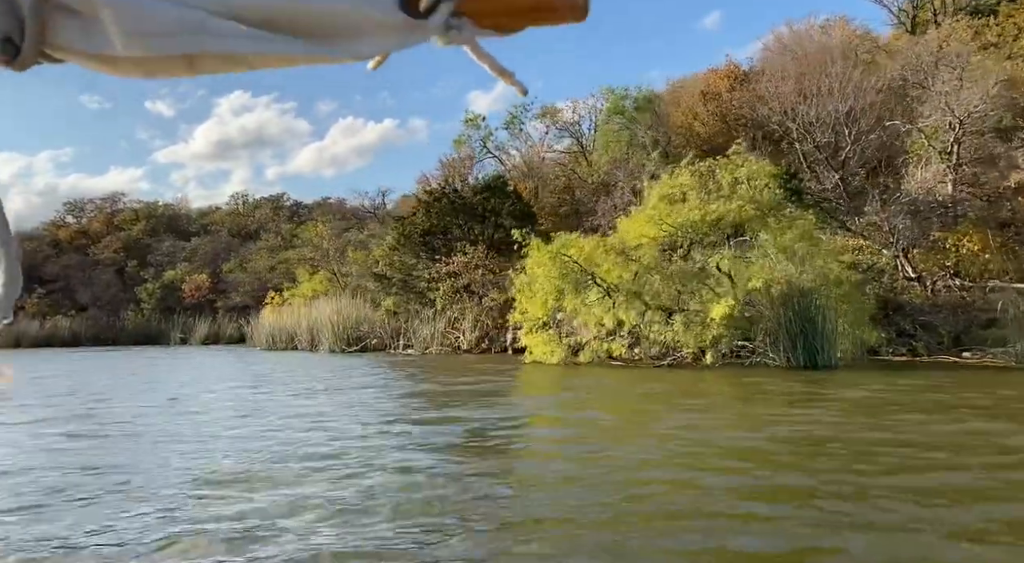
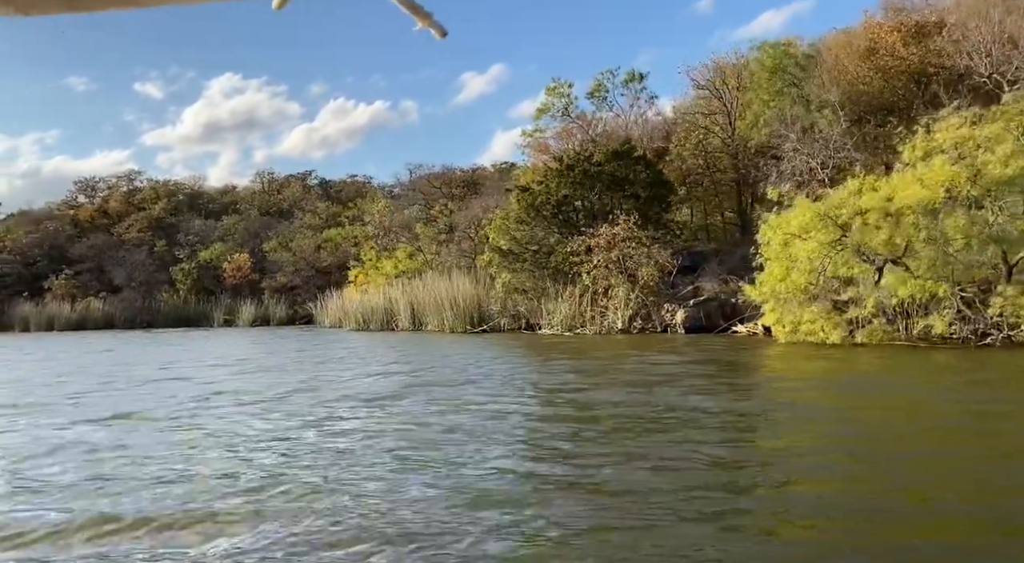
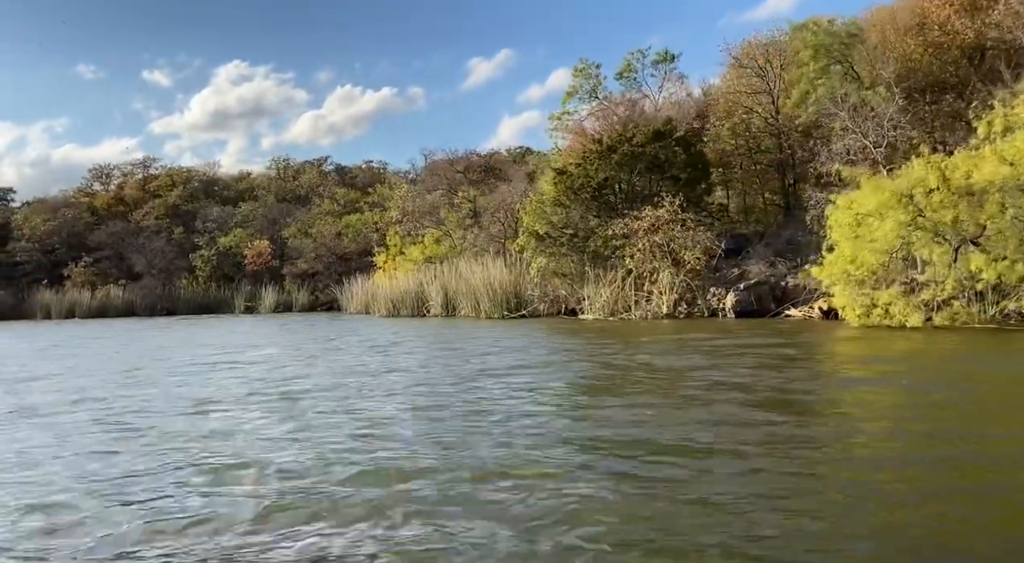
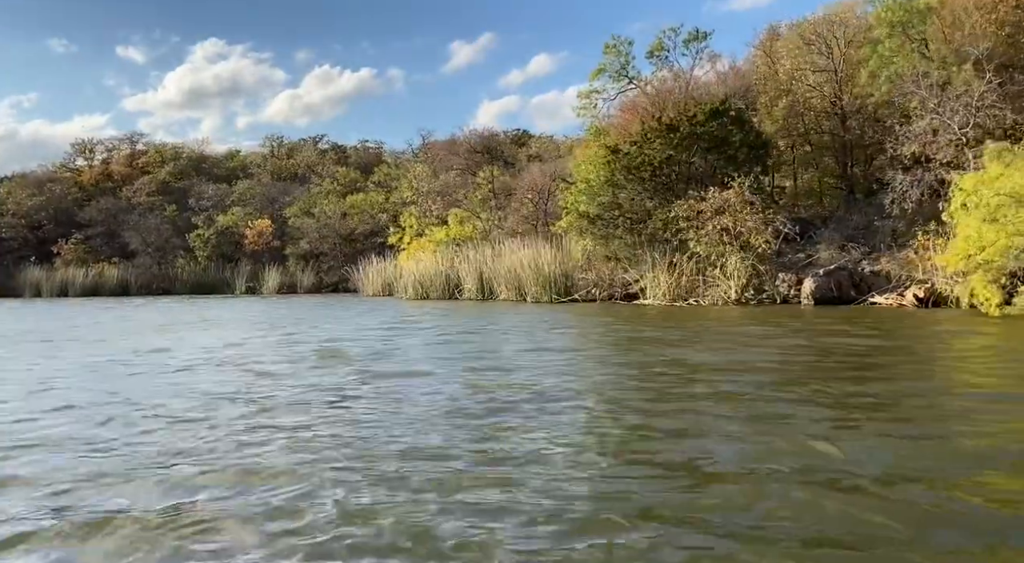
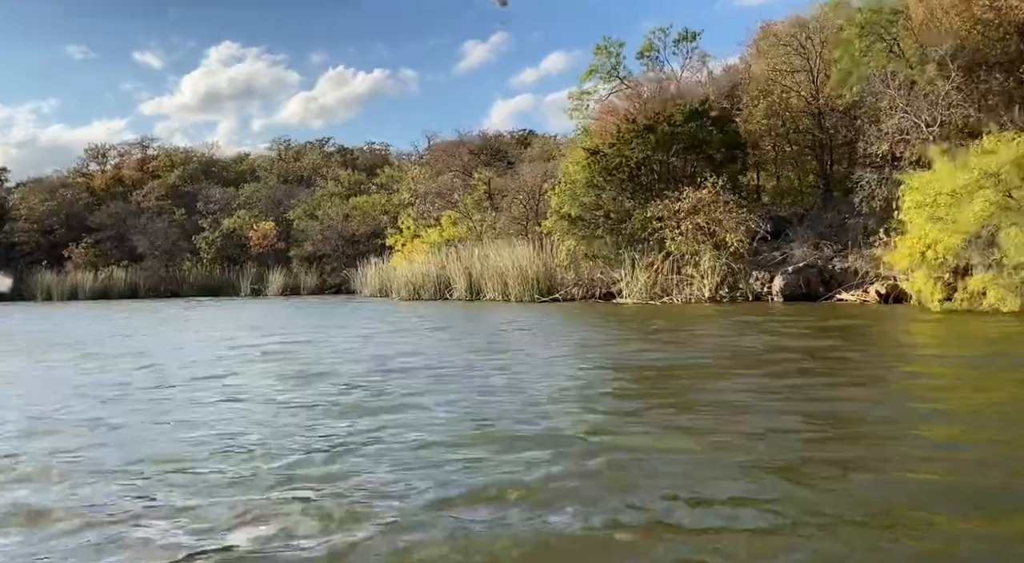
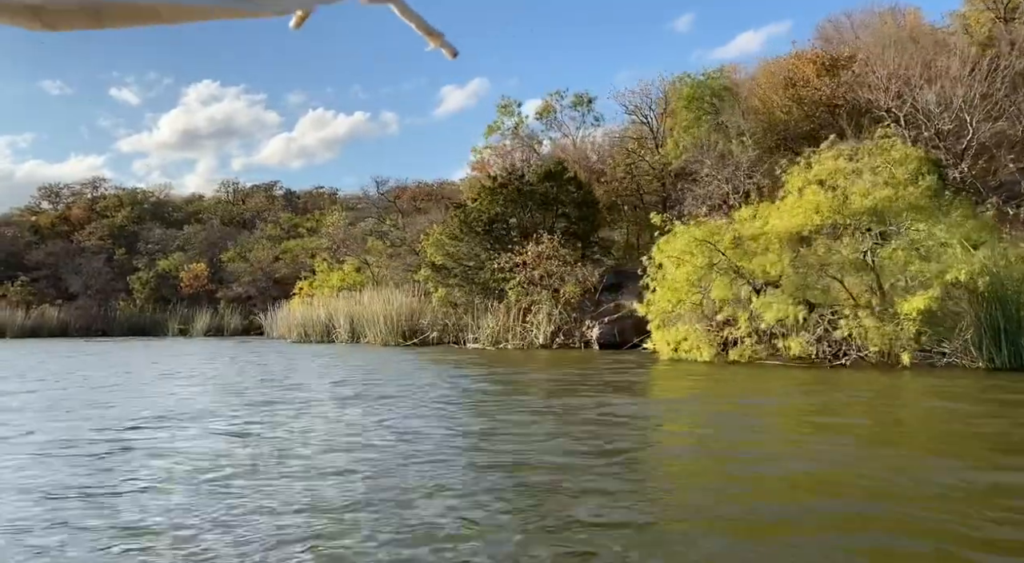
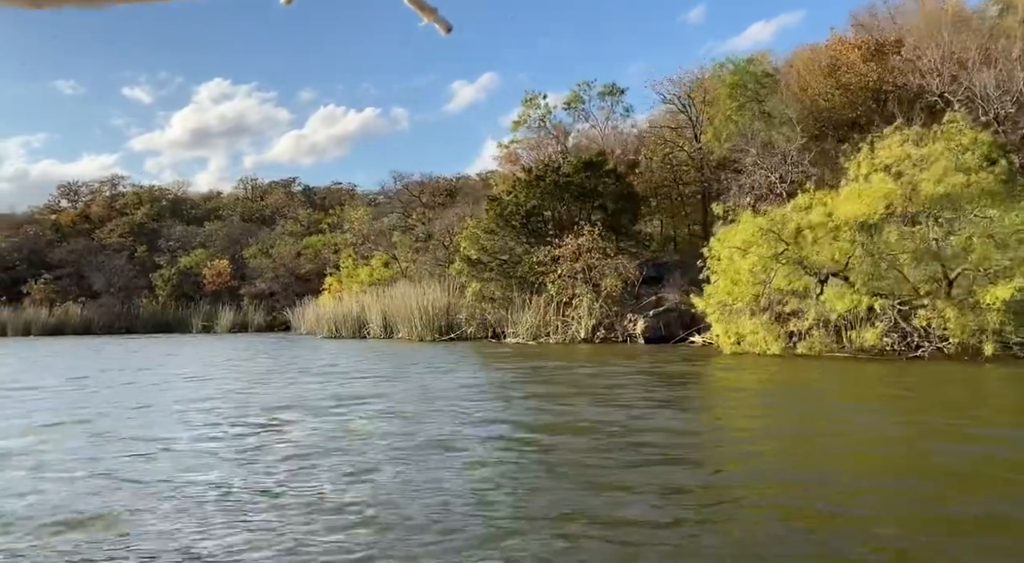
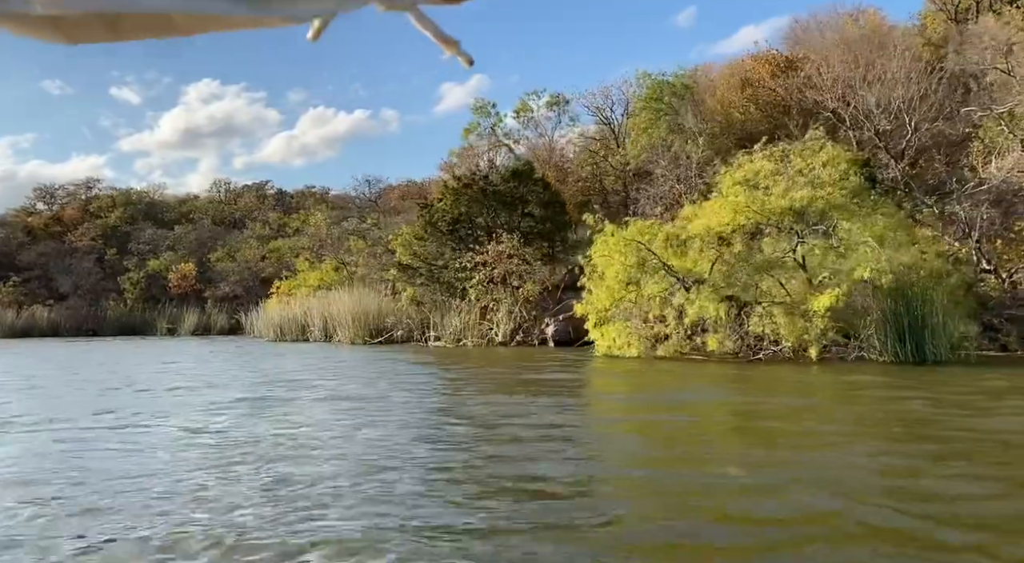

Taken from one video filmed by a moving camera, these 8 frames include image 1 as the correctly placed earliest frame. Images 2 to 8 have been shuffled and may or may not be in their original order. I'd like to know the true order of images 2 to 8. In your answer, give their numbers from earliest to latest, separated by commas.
8, 6, 7, 2, 3, 5, 4
